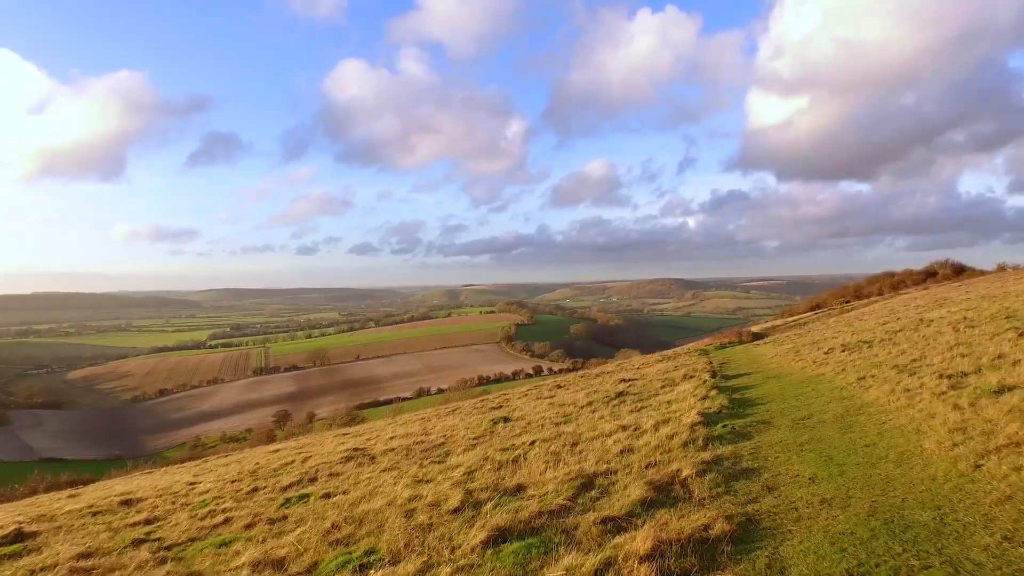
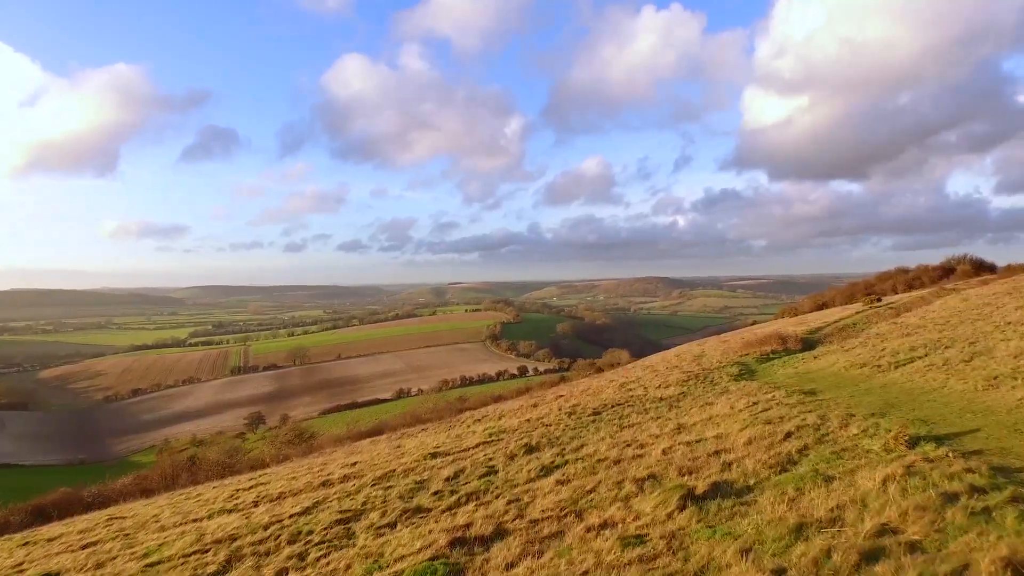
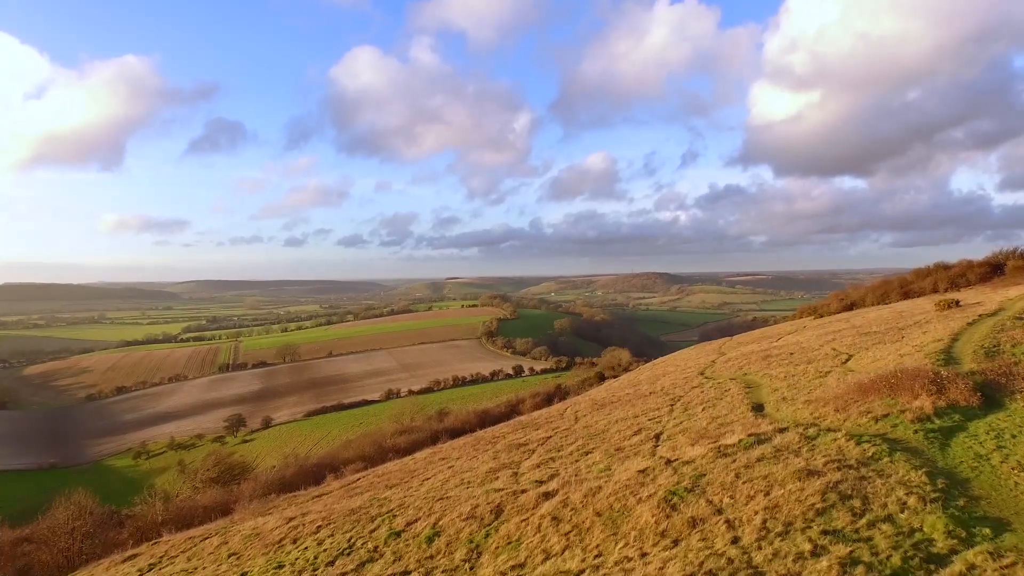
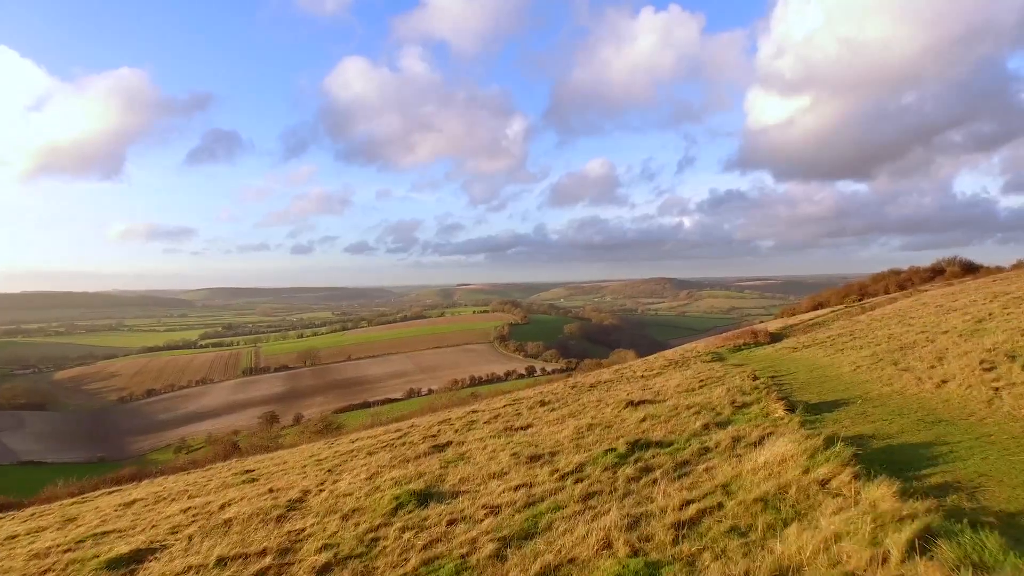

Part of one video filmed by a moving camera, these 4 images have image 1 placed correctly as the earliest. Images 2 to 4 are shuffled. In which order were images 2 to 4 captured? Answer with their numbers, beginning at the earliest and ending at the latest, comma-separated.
4, 2, 3
